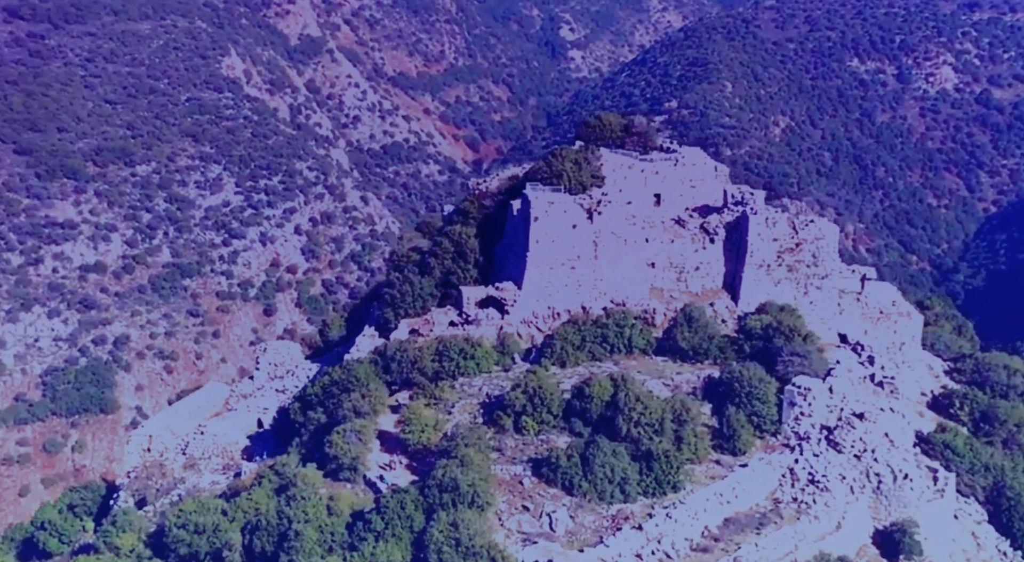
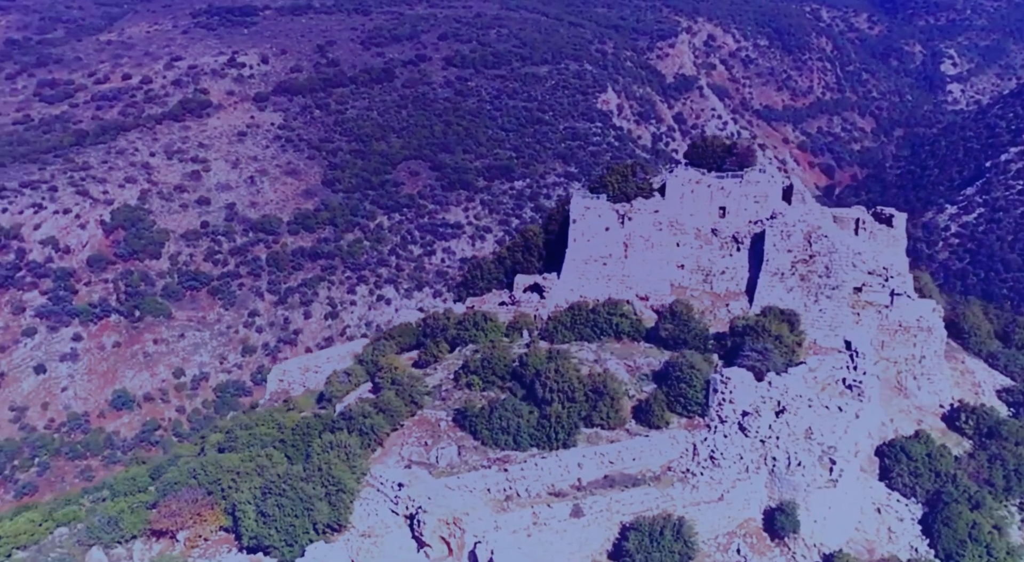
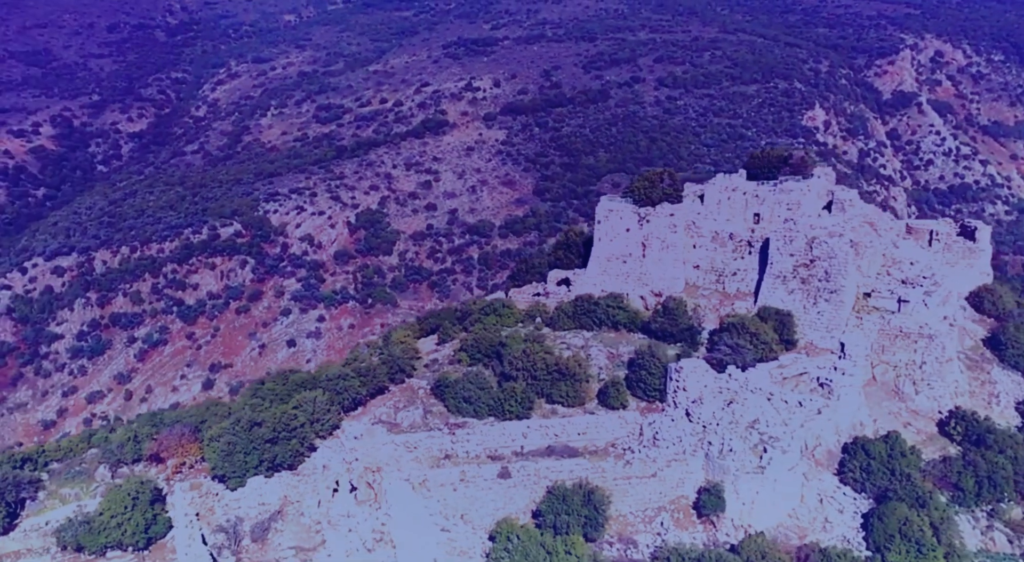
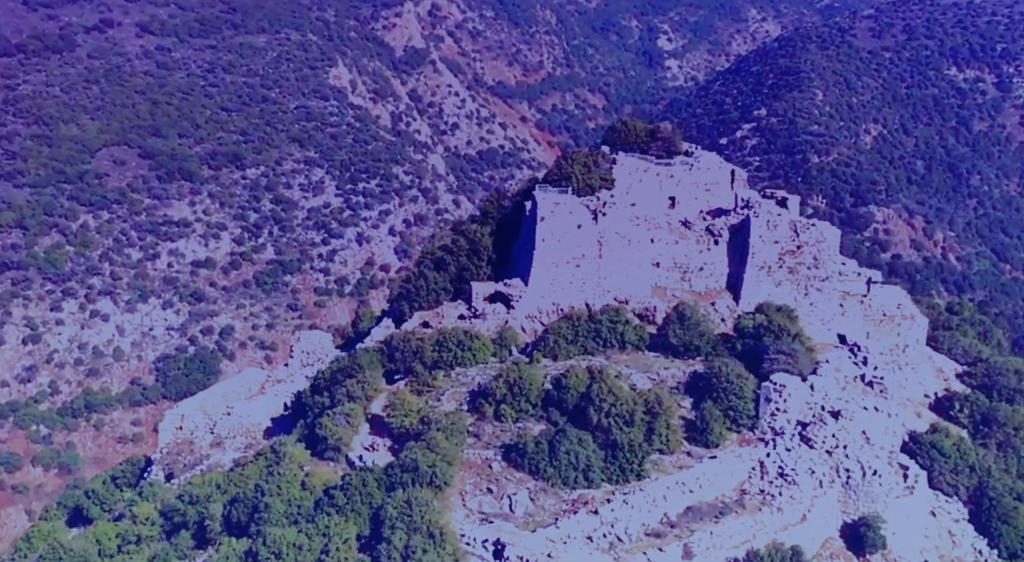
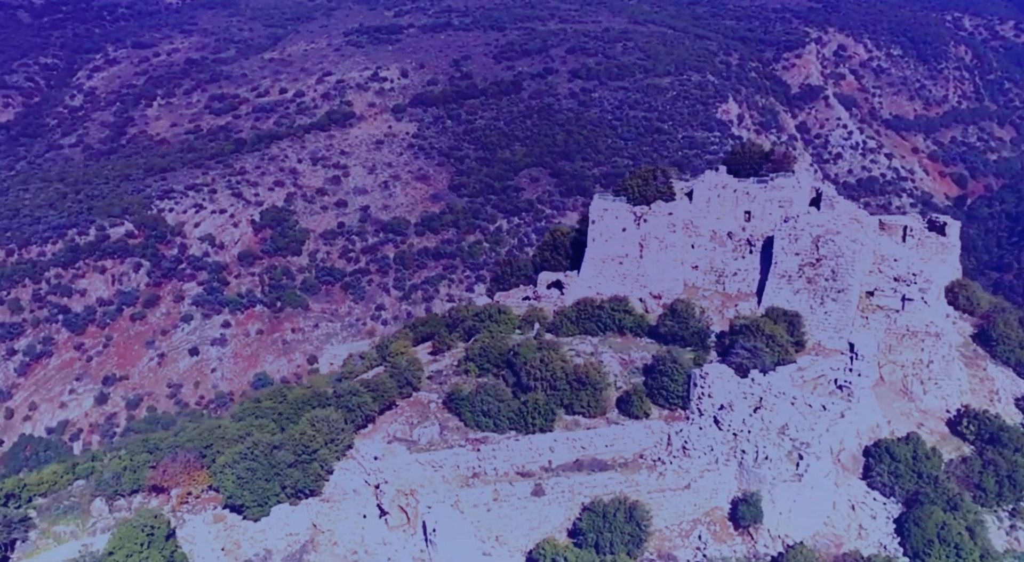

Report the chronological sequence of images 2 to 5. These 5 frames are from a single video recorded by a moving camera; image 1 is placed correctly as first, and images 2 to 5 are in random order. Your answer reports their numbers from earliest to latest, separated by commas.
4, 2, 5, 3
